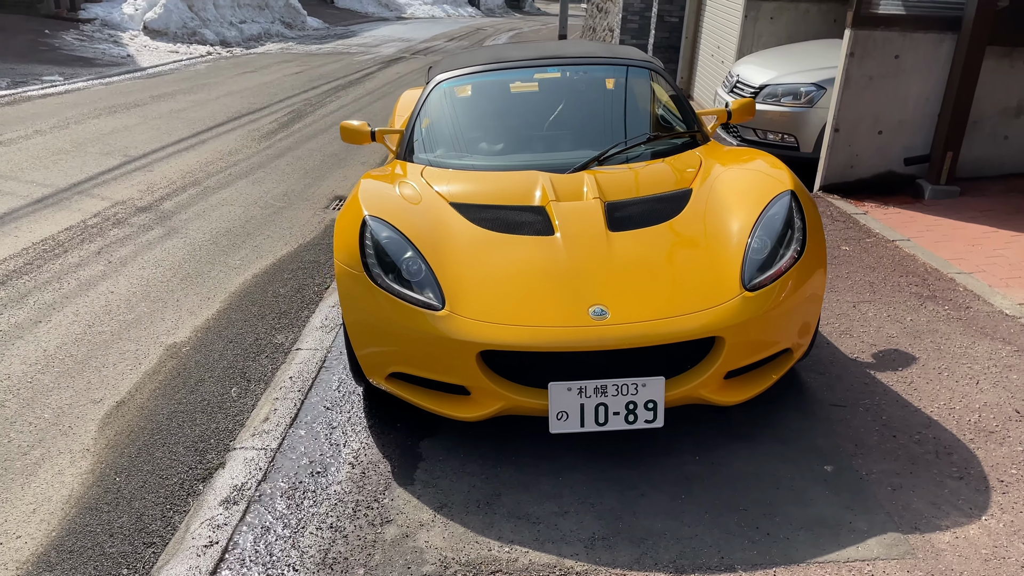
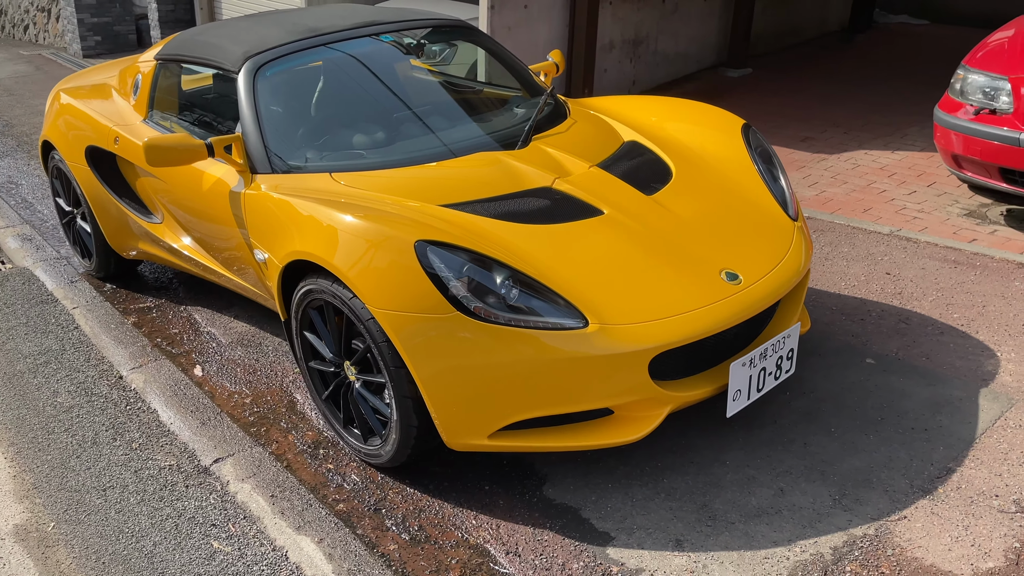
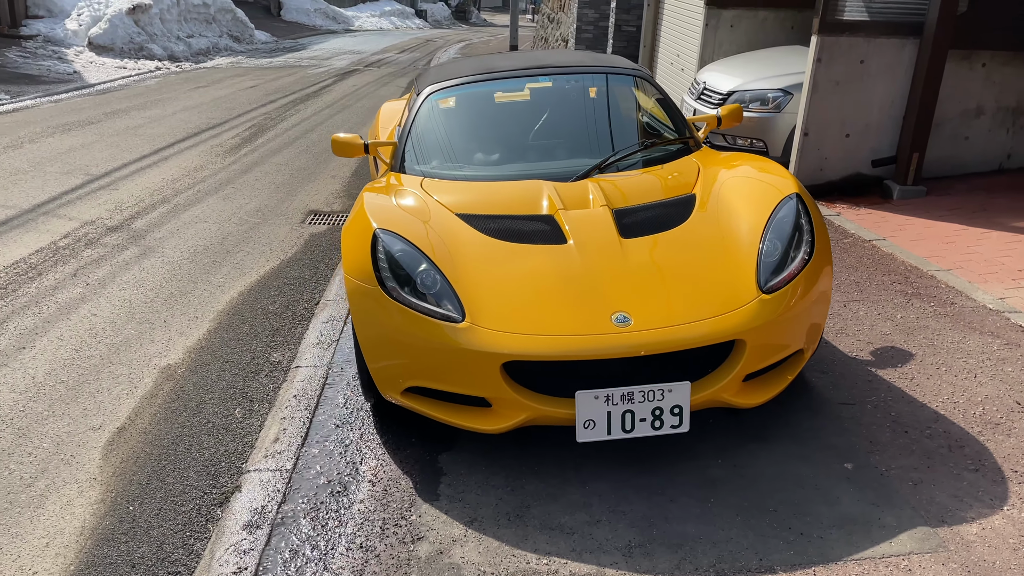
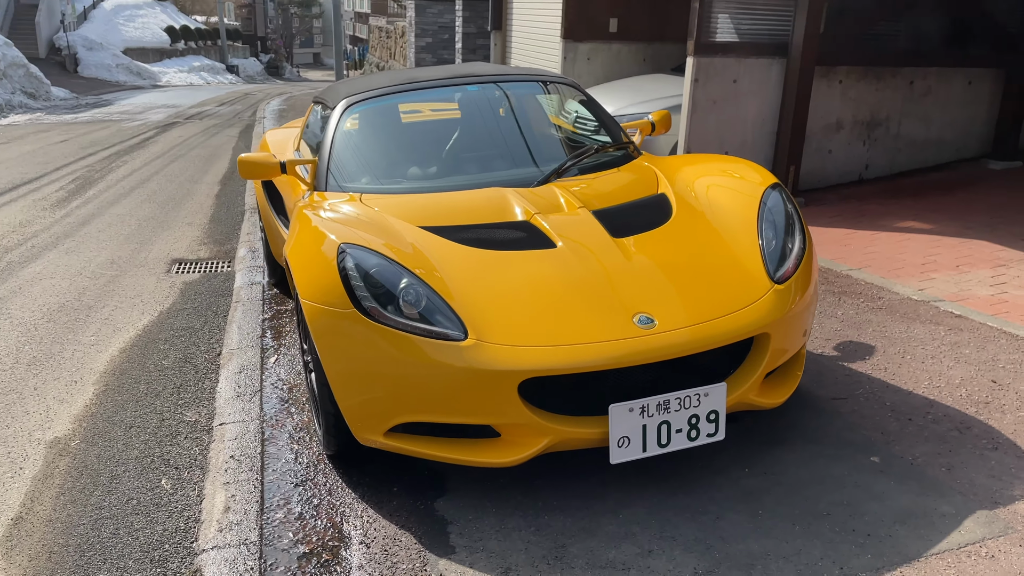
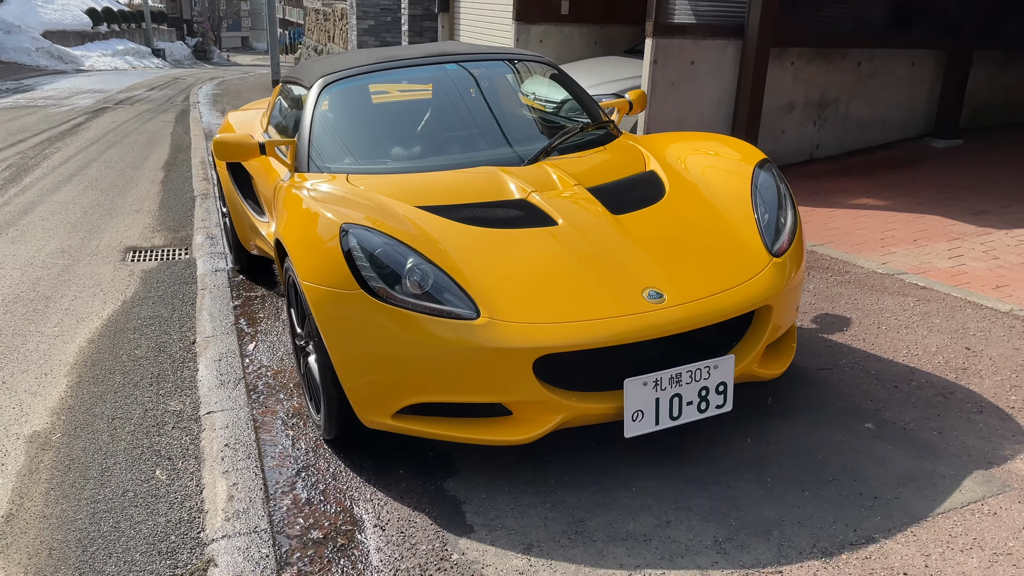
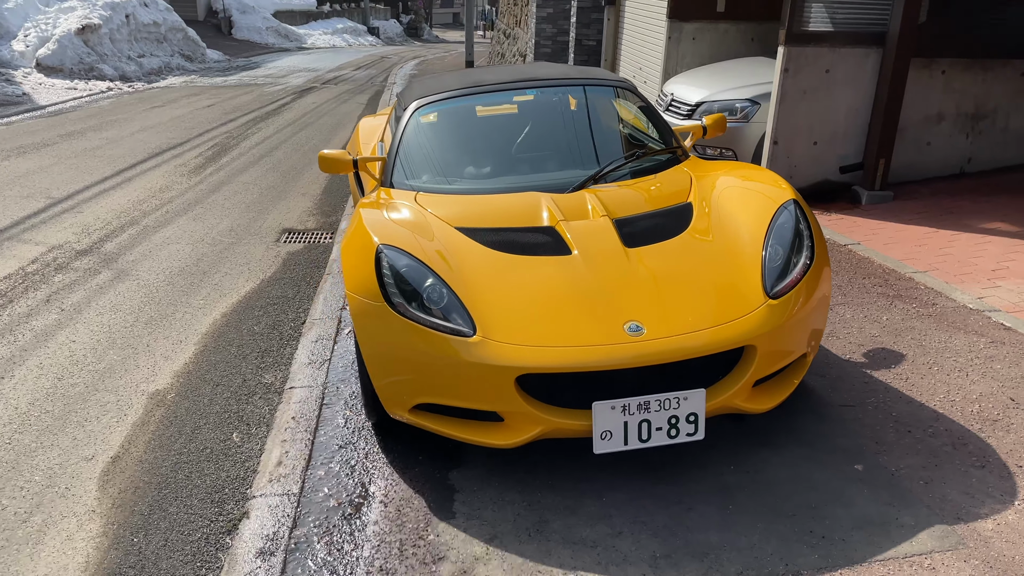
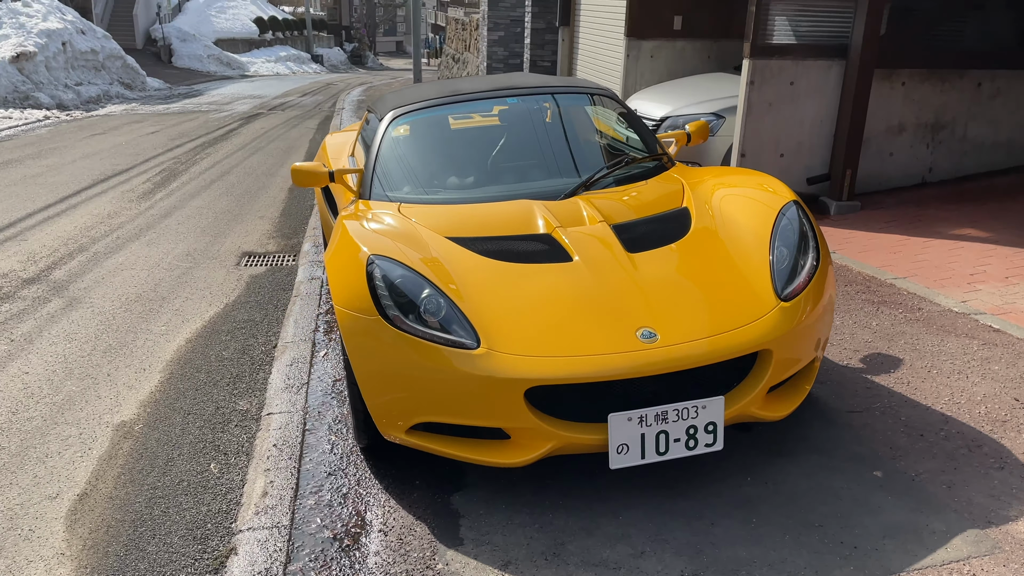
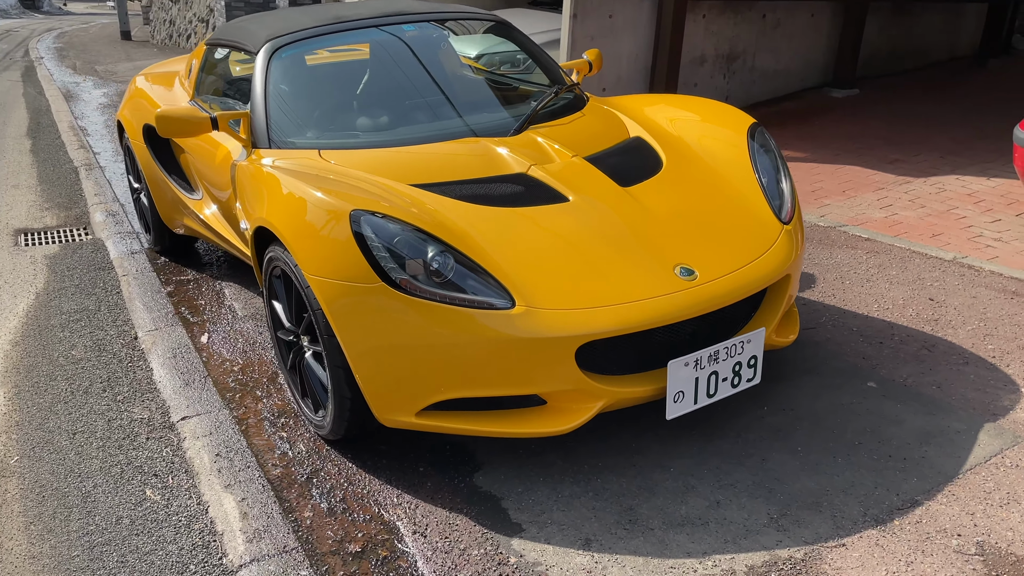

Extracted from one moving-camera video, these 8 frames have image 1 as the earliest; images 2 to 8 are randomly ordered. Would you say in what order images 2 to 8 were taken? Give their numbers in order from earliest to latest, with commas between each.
3, 6, 7, 4, 5, 8, 2
